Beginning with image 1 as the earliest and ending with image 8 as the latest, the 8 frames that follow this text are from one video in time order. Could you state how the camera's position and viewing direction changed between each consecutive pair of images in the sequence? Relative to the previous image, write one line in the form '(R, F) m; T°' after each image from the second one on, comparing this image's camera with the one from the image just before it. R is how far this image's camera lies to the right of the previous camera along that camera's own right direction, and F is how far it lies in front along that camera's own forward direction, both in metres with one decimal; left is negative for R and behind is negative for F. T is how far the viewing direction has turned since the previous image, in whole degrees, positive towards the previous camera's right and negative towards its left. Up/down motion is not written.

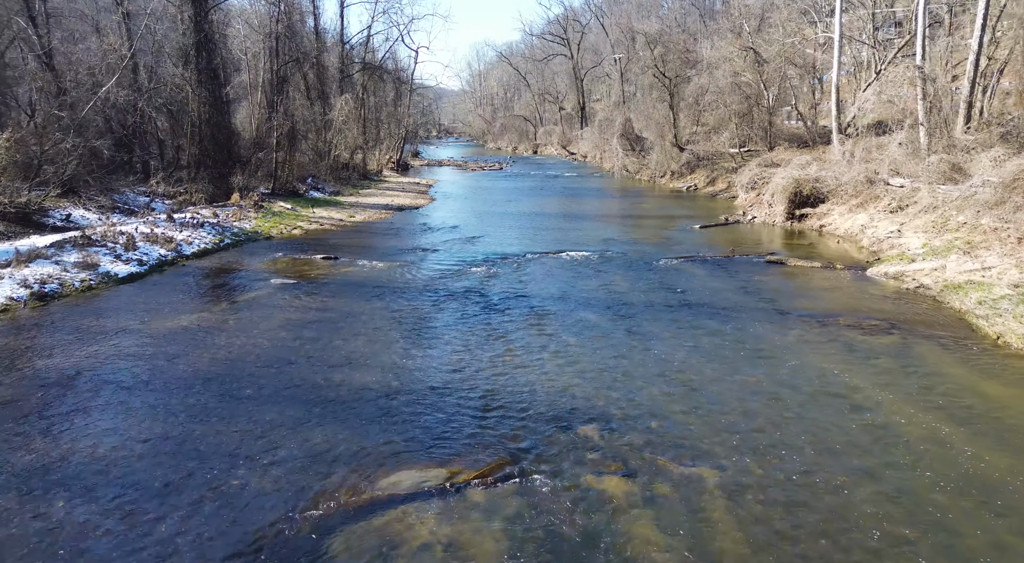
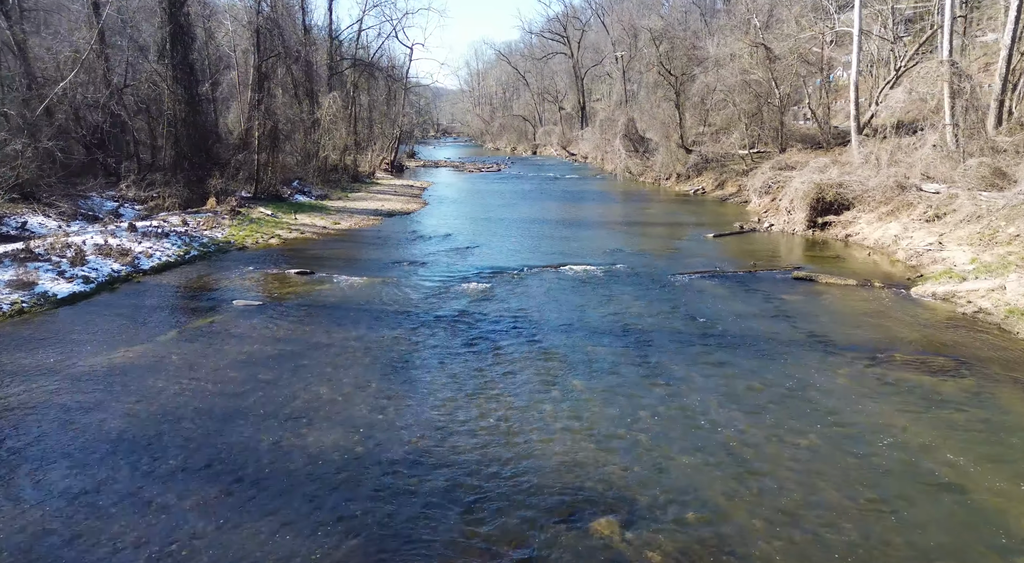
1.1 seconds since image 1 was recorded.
(0.0, +2.1) m; 0°
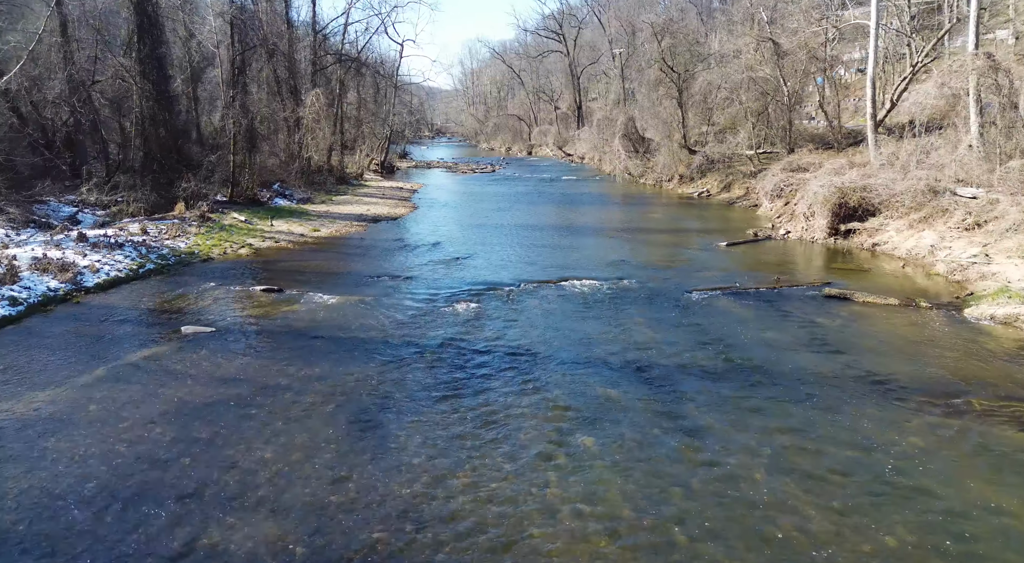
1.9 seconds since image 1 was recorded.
(0.0, +2.1) m; 0°
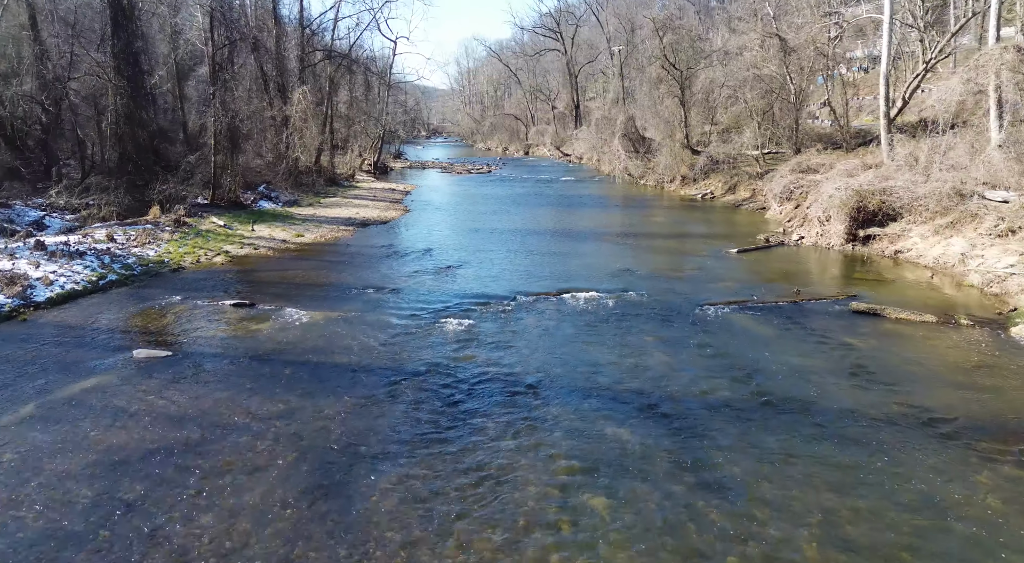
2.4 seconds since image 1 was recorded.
(0.0, +1.4) m; 0°
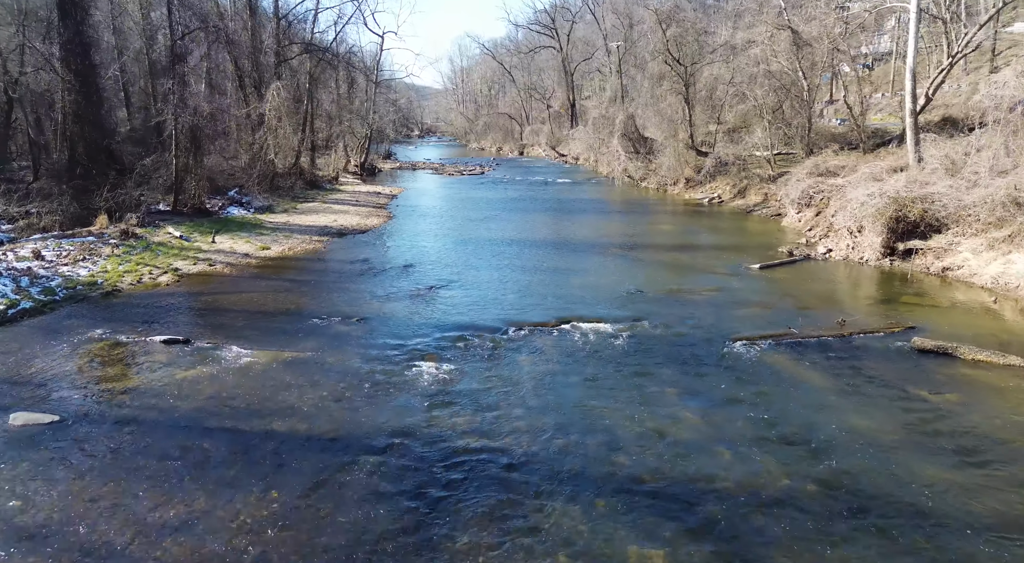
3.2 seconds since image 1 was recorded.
(+0.1, +2.5) m; 0°
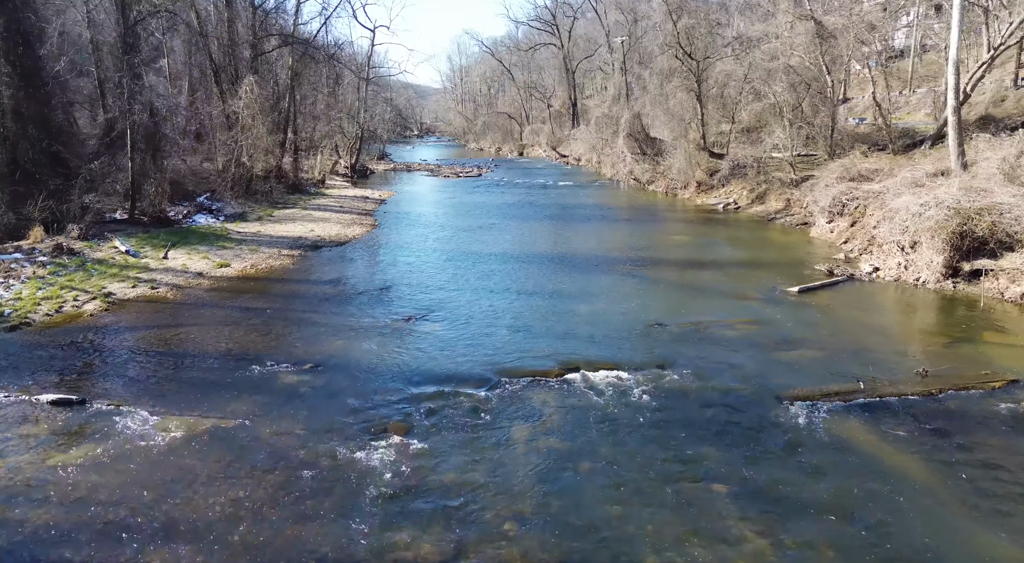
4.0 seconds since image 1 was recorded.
(+0.1, +2.7) m; 0°
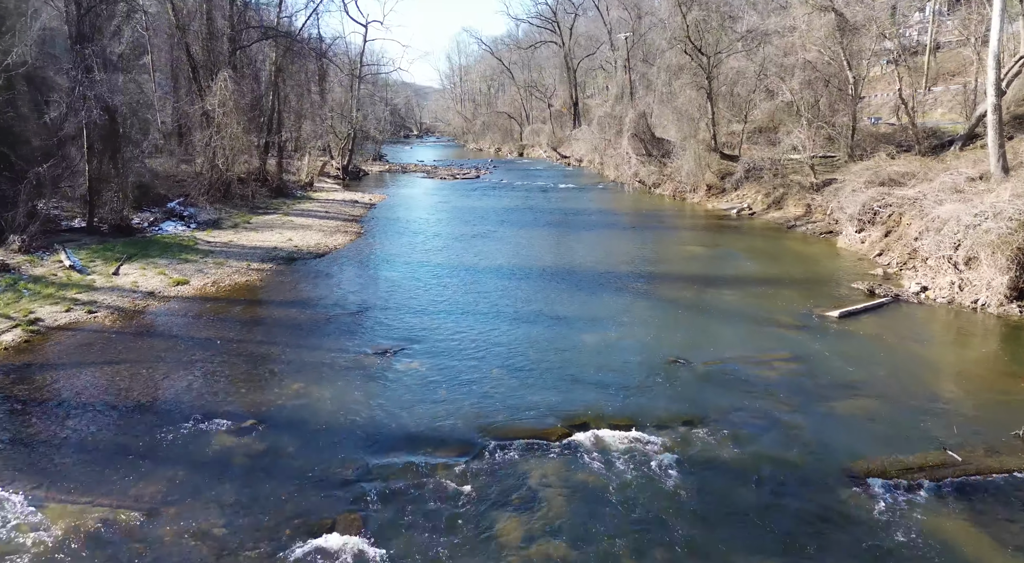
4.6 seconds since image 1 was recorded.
(+0.1, +2.1) m; 0°
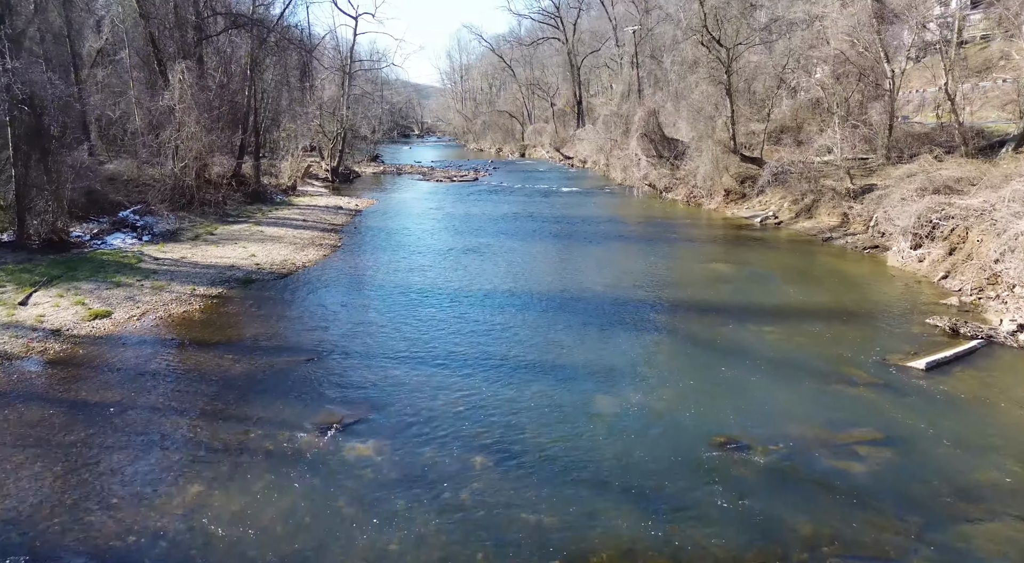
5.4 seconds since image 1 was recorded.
(+0.1, +2.9) m; 0°
